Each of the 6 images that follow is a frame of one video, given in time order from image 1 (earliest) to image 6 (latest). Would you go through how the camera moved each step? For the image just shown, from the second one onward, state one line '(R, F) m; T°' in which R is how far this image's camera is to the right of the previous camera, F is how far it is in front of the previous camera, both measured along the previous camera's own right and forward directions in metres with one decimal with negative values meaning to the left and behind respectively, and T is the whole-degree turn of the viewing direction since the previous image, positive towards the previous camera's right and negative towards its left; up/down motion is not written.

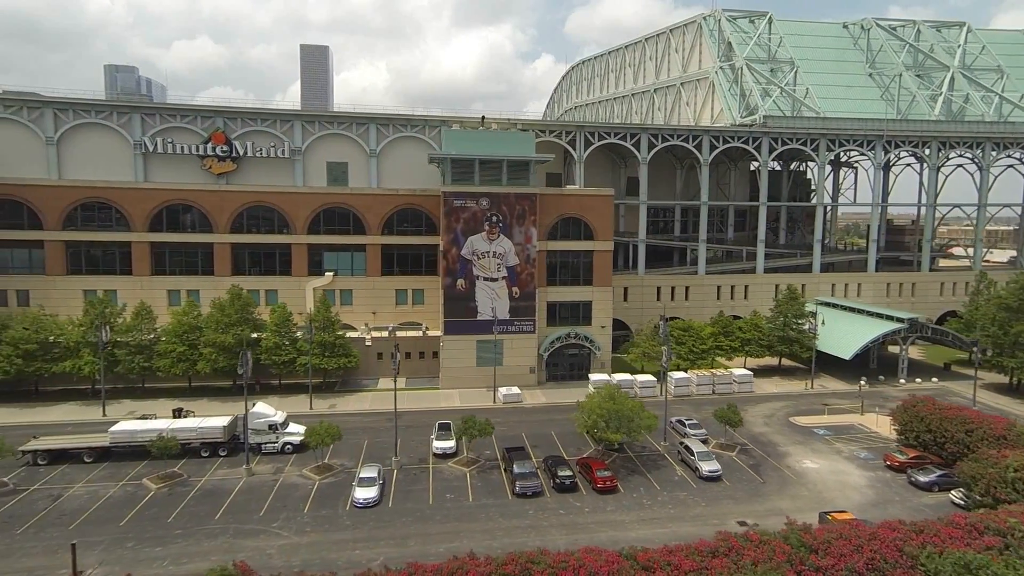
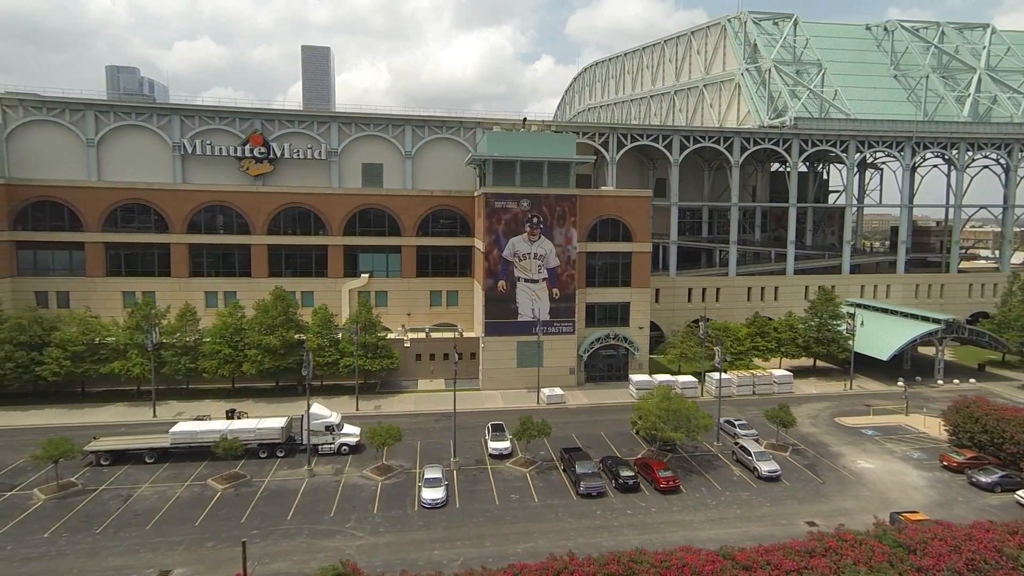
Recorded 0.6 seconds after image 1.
(-4.0, -0.2) m; 0°
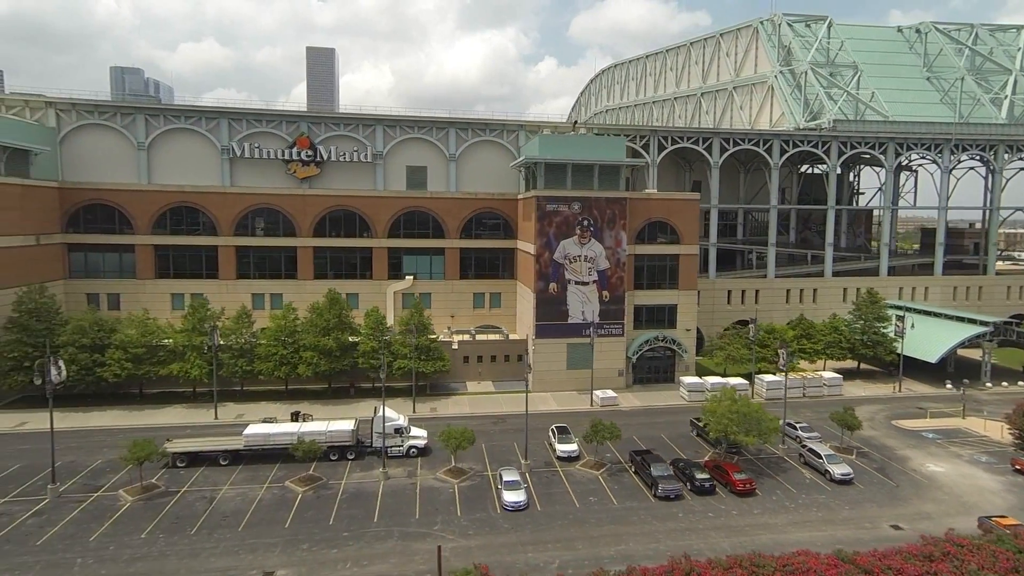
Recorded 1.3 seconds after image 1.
(-4.8, -0.2) m; 0°
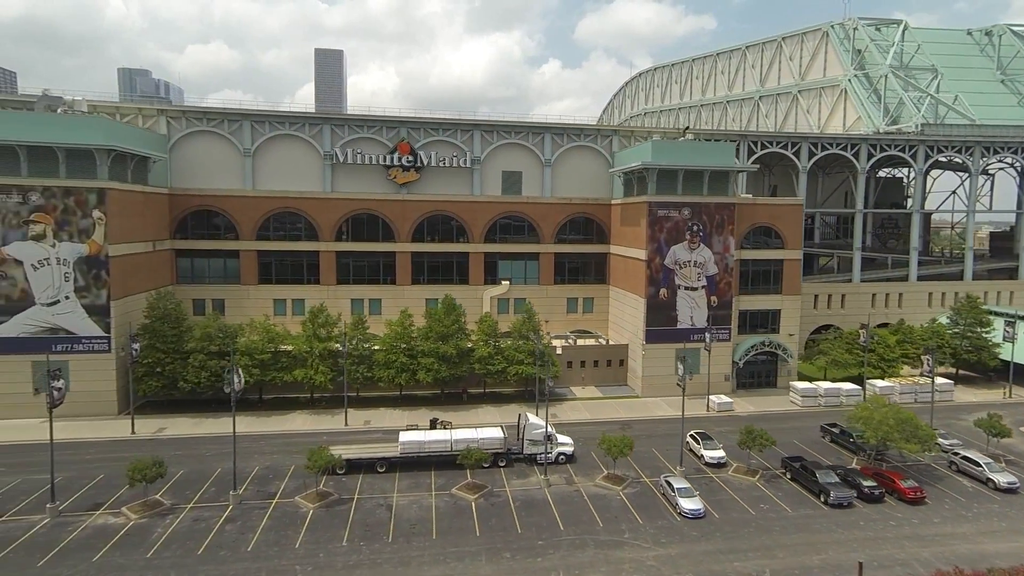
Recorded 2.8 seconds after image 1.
(-10.5, -0.2) m; 0°
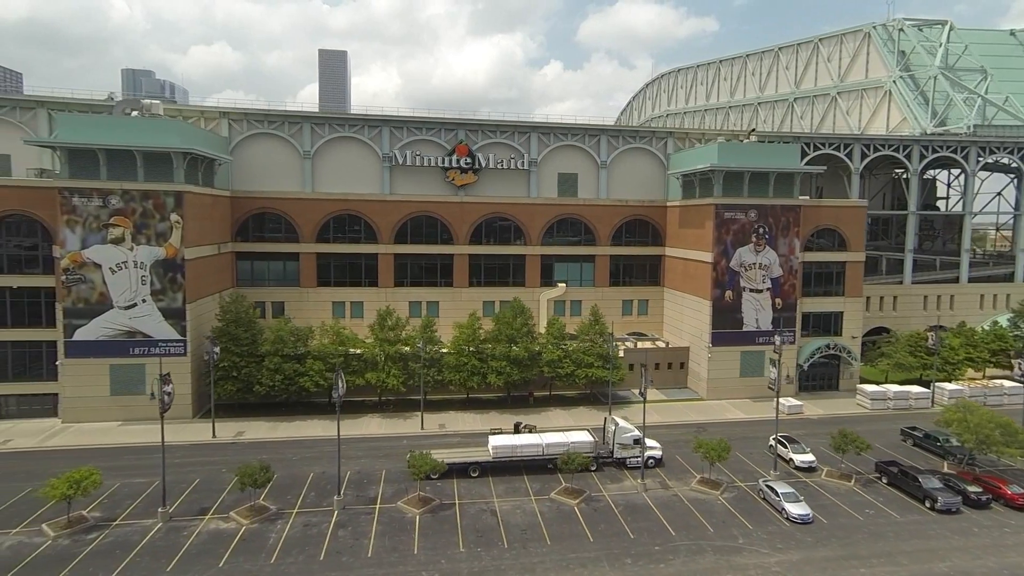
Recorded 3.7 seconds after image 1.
(-6.3, +0.2) m; 0°
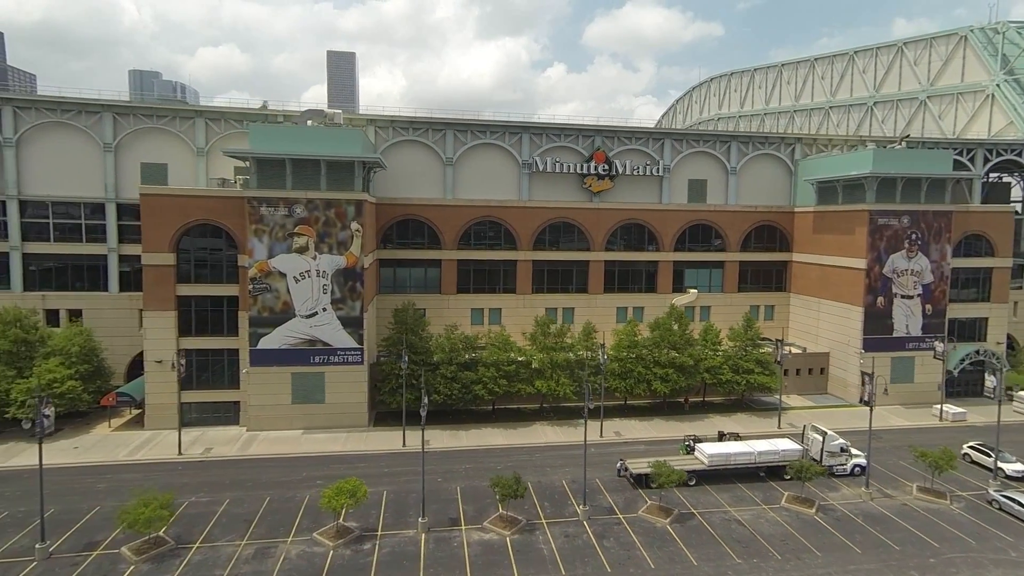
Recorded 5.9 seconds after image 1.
(-14.7, 0.0) m; 0°
